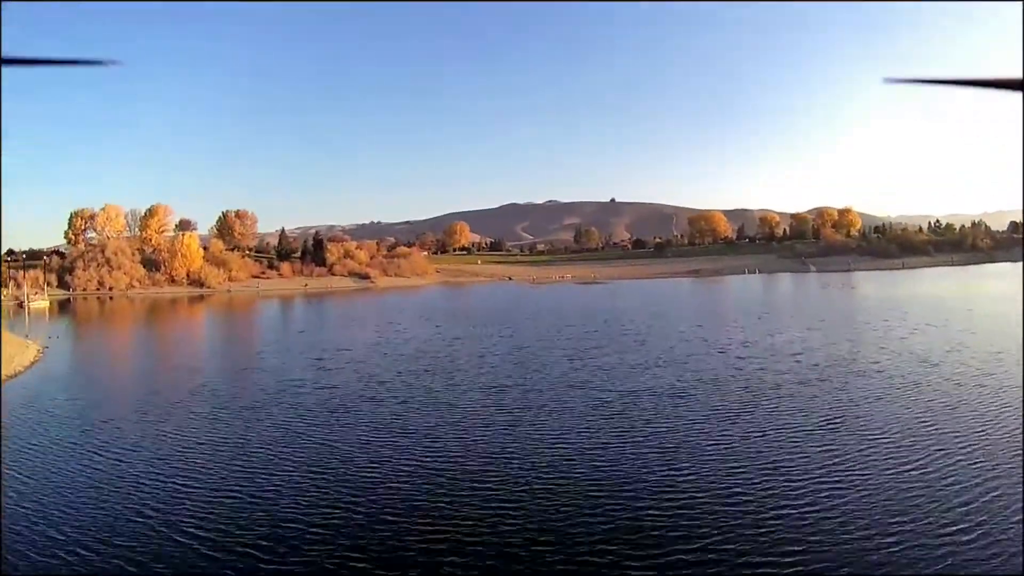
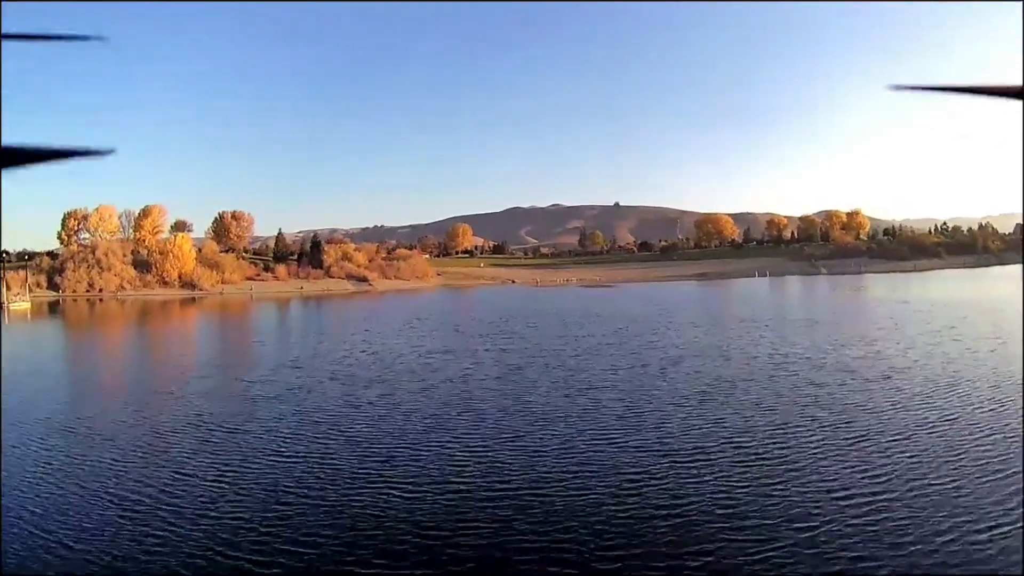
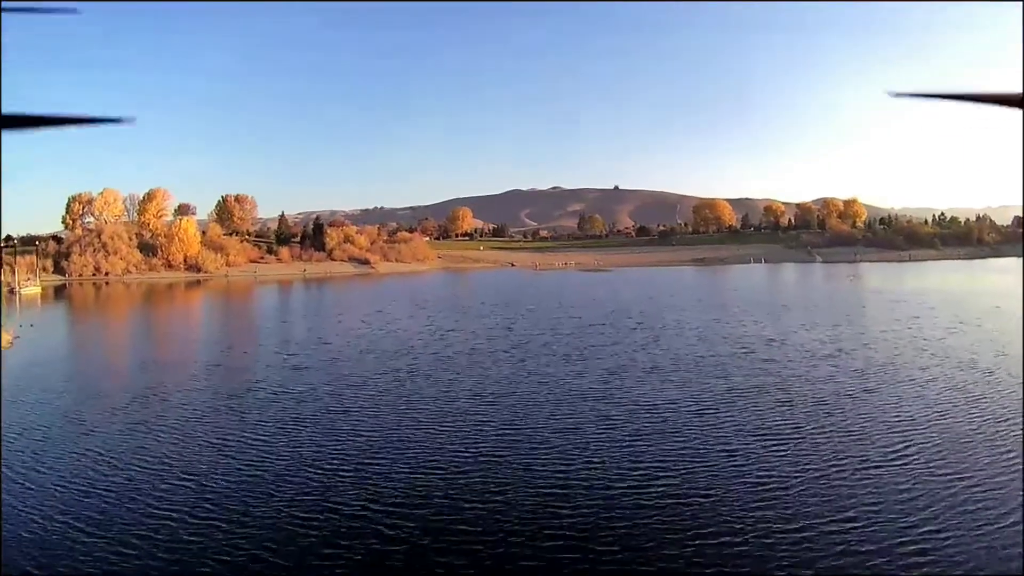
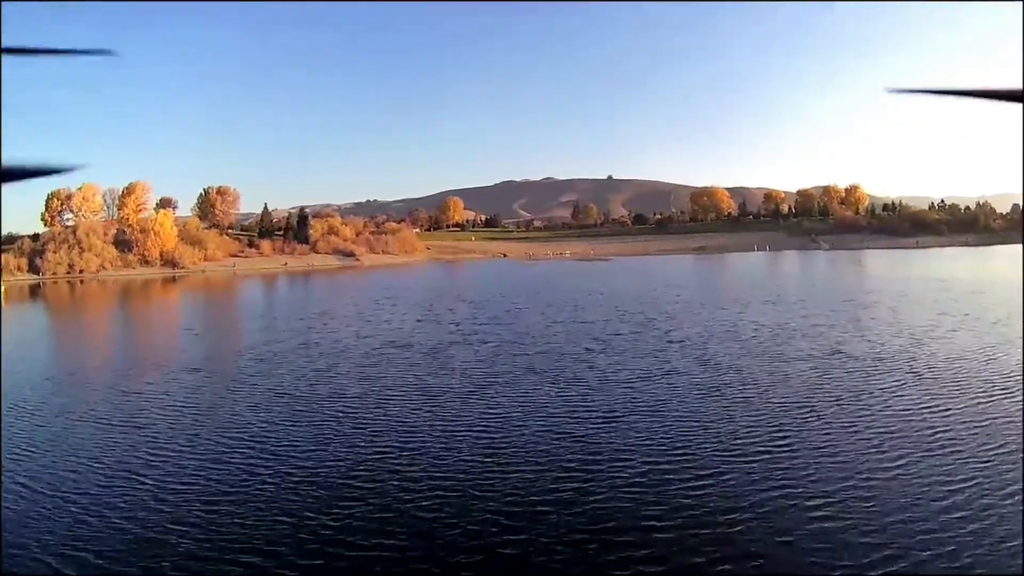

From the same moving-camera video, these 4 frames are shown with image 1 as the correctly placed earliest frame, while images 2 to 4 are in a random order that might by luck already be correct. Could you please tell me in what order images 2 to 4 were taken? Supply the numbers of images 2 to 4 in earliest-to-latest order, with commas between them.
3, 2, 4
